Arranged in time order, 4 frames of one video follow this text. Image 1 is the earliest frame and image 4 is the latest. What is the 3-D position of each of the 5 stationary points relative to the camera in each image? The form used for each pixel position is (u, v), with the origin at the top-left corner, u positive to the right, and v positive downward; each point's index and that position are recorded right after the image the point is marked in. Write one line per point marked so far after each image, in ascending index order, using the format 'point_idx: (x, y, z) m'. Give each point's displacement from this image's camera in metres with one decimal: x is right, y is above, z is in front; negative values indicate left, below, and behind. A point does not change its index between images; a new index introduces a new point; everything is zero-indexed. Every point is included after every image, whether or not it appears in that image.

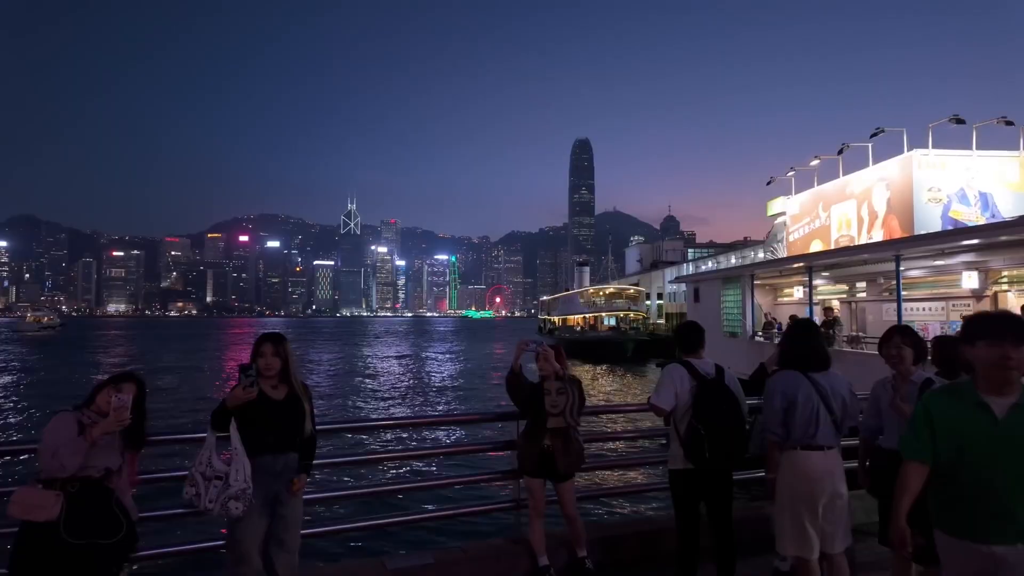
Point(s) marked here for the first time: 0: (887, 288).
0: (+8.1, 0.0, +13.4) m
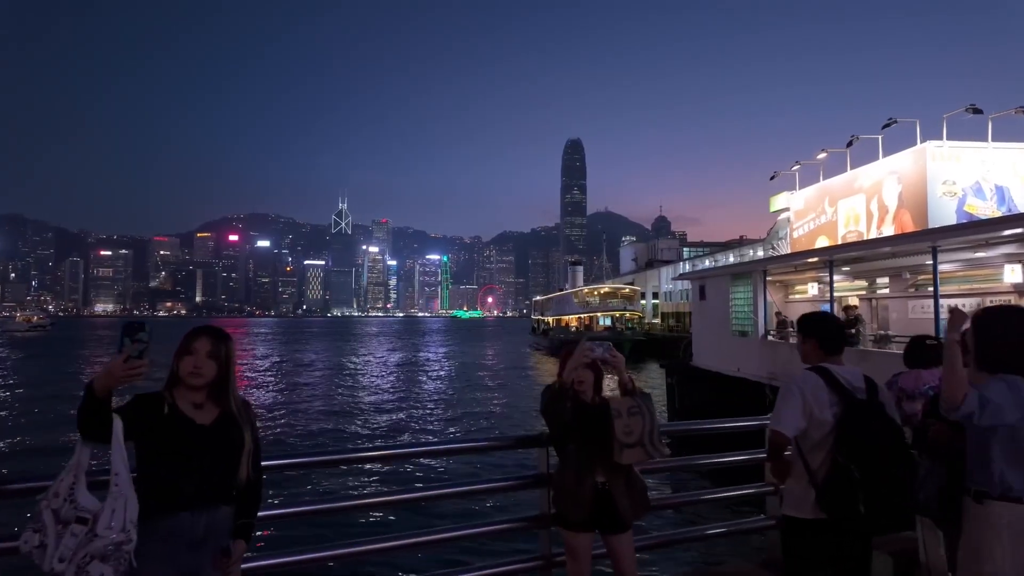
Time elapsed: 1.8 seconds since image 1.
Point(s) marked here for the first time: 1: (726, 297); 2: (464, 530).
0: (+8.1, +0.1, +12.6) m
1: (+5.8, -0.2, +17.0) m
2: (-0.2, -1.0, +2.5) m
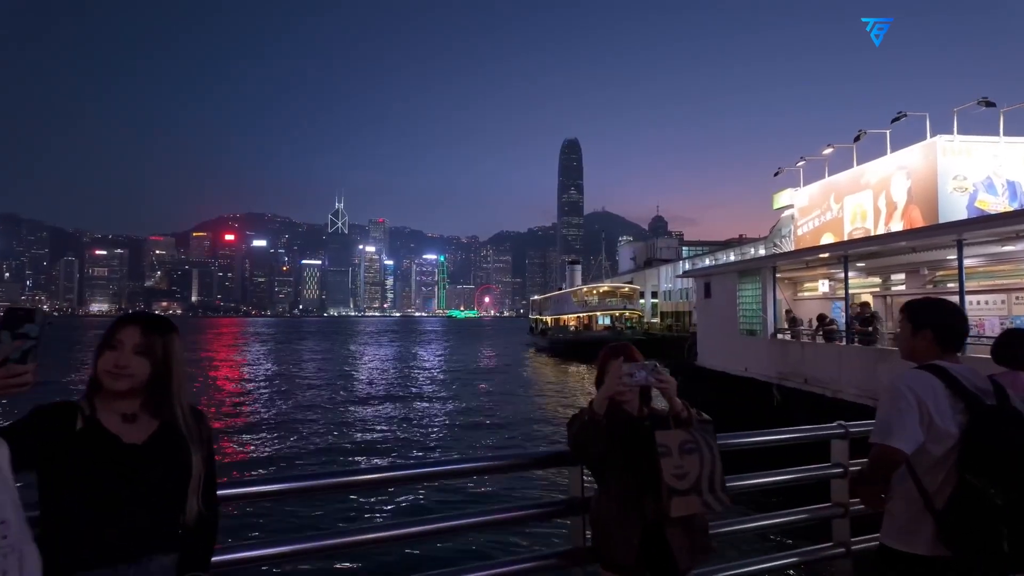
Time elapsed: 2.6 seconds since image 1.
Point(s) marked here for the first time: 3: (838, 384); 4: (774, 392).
0: (+8.1, +0.1, +12.1) m
1: (+5.9, -0.2, +16.5) m
2: (-0.1, -0.9, +2.0) m
3: (+6.4, -1.9, +12.2) m
4: (+6.0, -2.4, +14.2) m
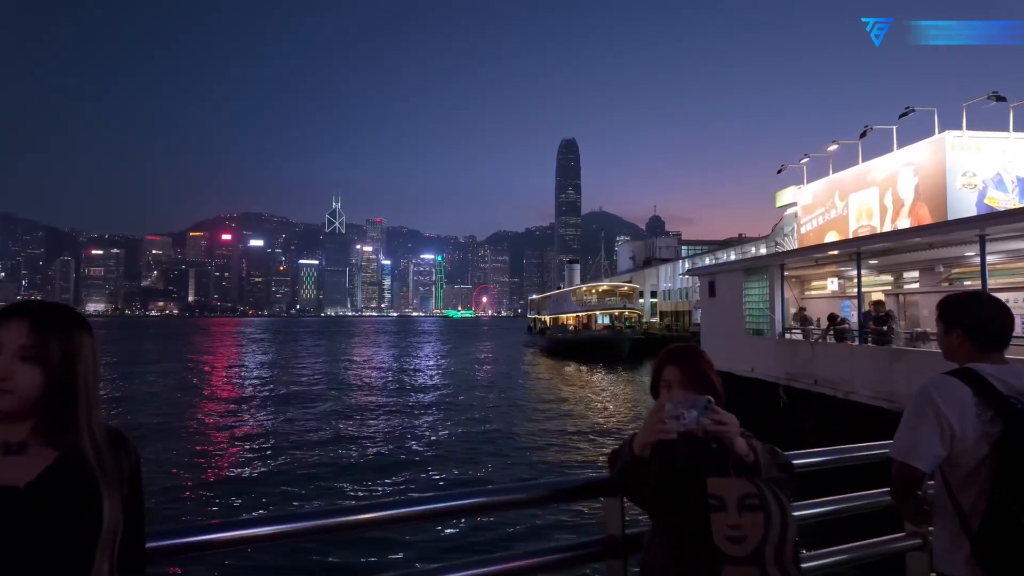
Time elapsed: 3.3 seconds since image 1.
0: (+8.2, +0.2, +11.7) m
1: (+5.9, -0.1, +16.1) m
2: (0.0, -0.9, +1.6) m
3: (+6.4, -1.8, +11.8) m
4: (+6.0, -2.3, +13.8) m
